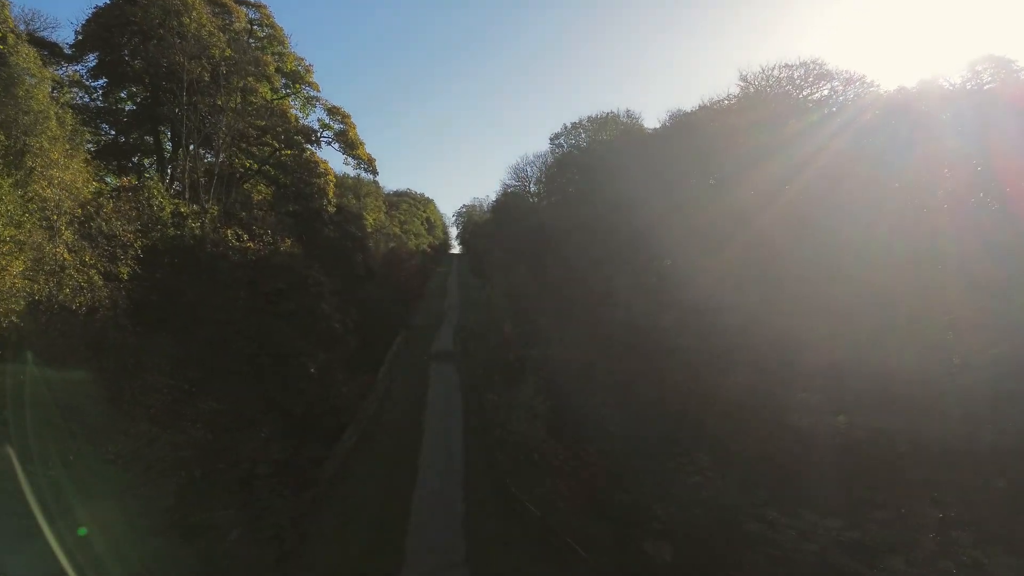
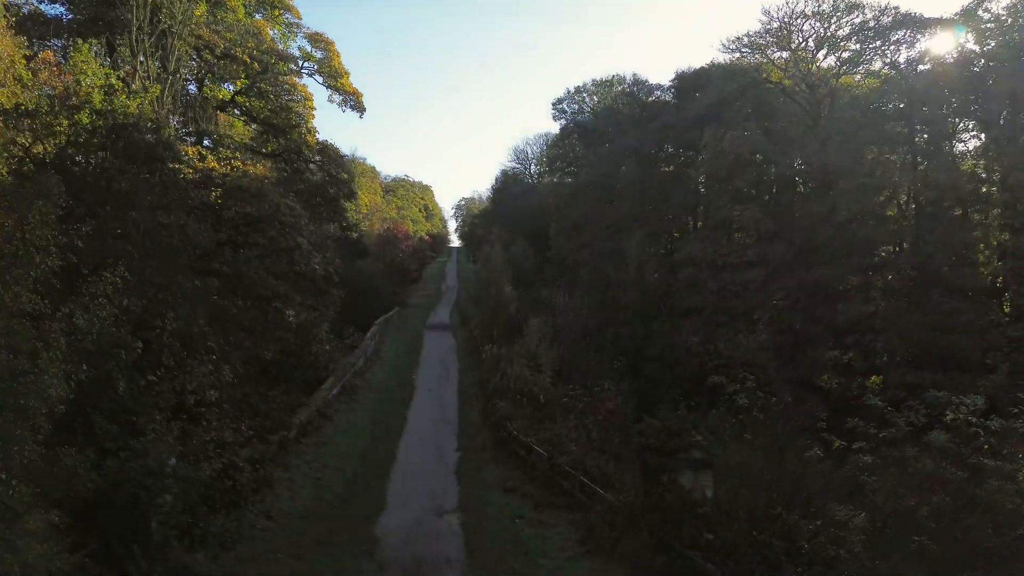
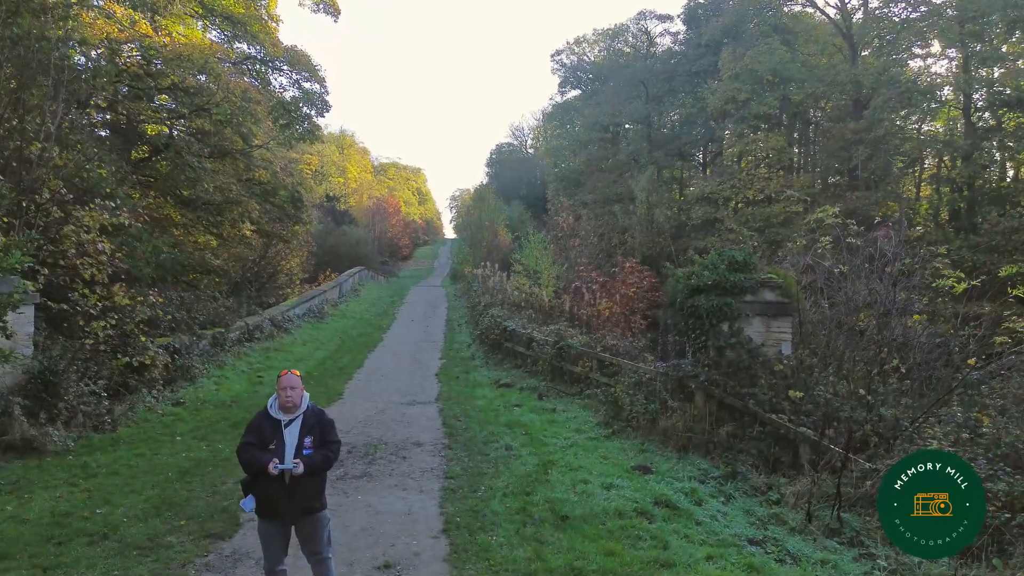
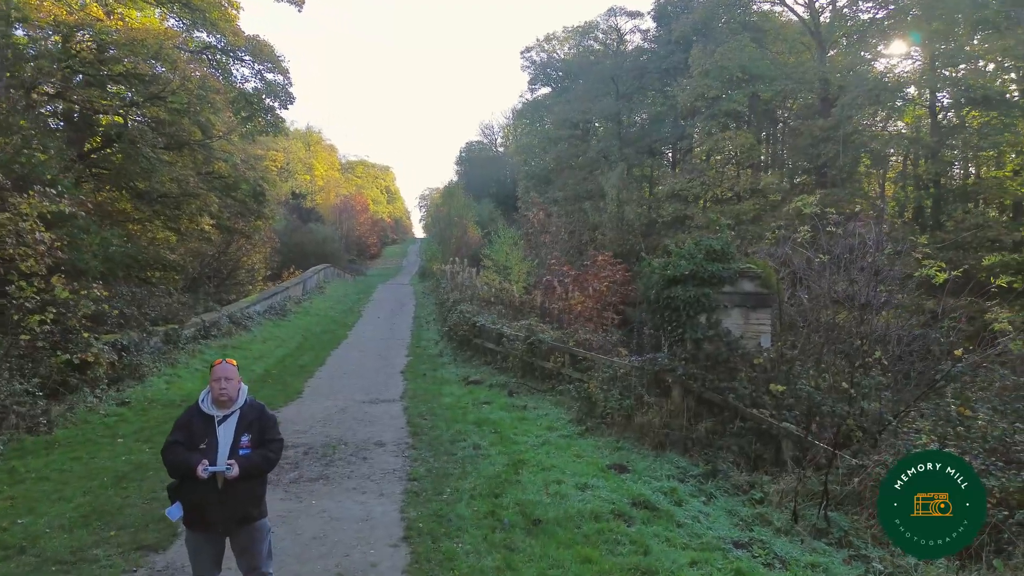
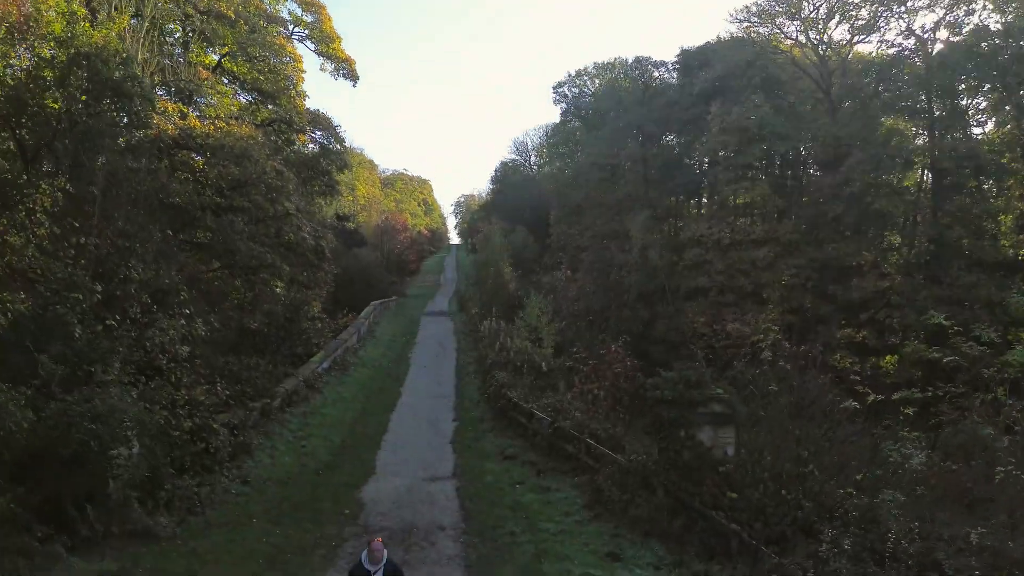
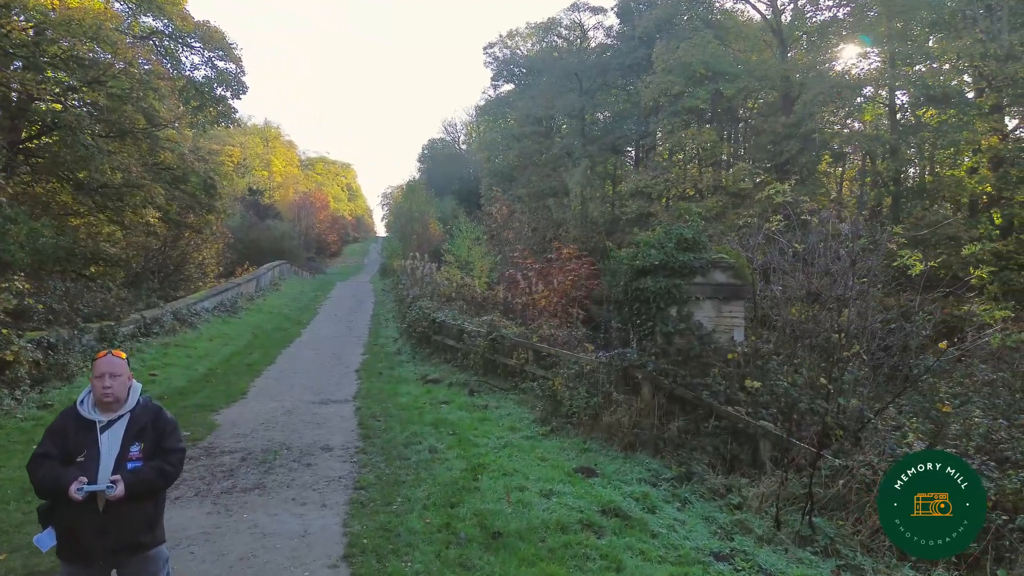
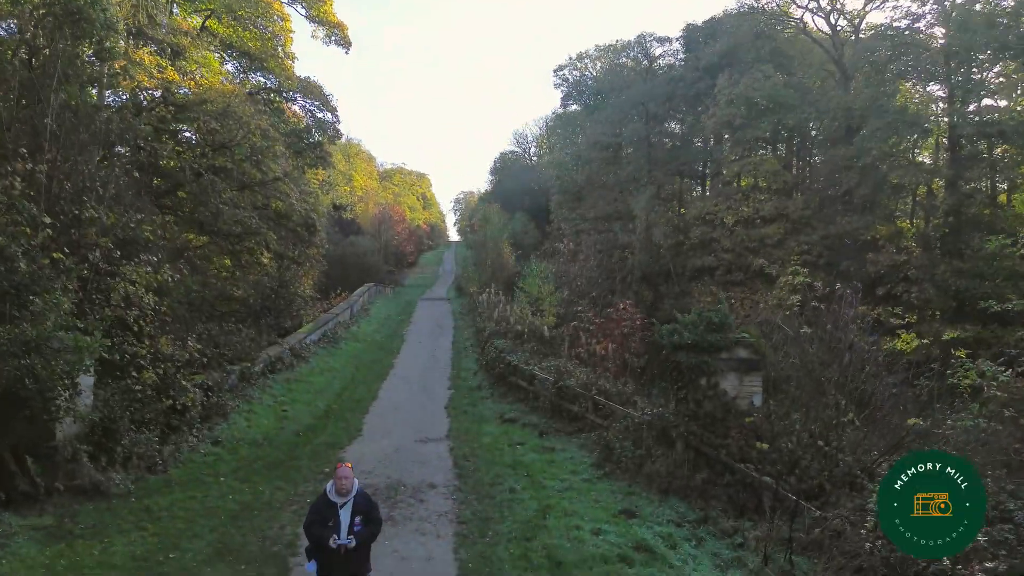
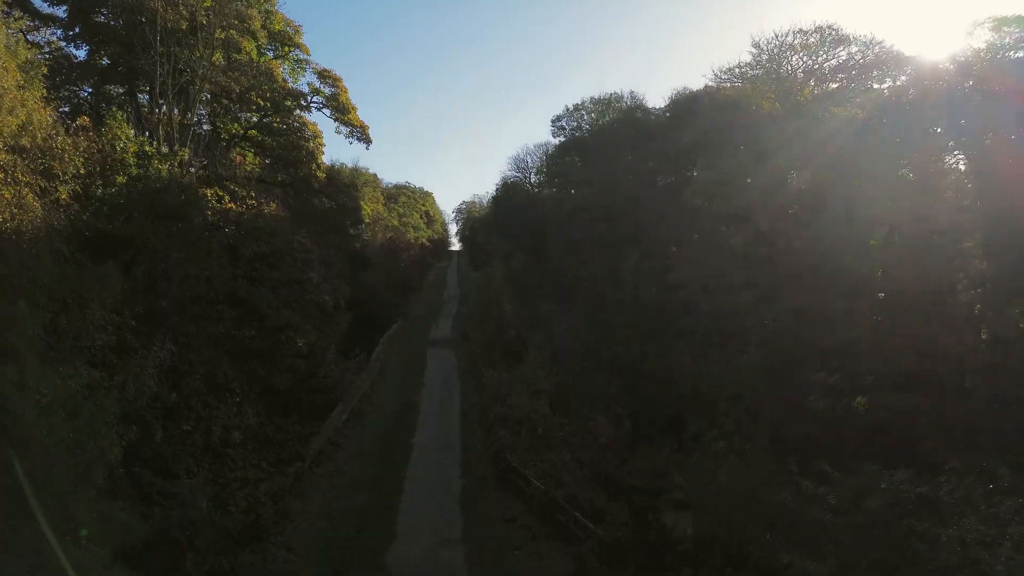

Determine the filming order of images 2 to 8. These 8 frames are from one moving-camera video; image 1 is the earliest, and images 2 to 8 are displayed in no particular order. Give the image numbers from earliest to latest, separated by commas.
8, 2, 5, 7, 3, 4, 6
